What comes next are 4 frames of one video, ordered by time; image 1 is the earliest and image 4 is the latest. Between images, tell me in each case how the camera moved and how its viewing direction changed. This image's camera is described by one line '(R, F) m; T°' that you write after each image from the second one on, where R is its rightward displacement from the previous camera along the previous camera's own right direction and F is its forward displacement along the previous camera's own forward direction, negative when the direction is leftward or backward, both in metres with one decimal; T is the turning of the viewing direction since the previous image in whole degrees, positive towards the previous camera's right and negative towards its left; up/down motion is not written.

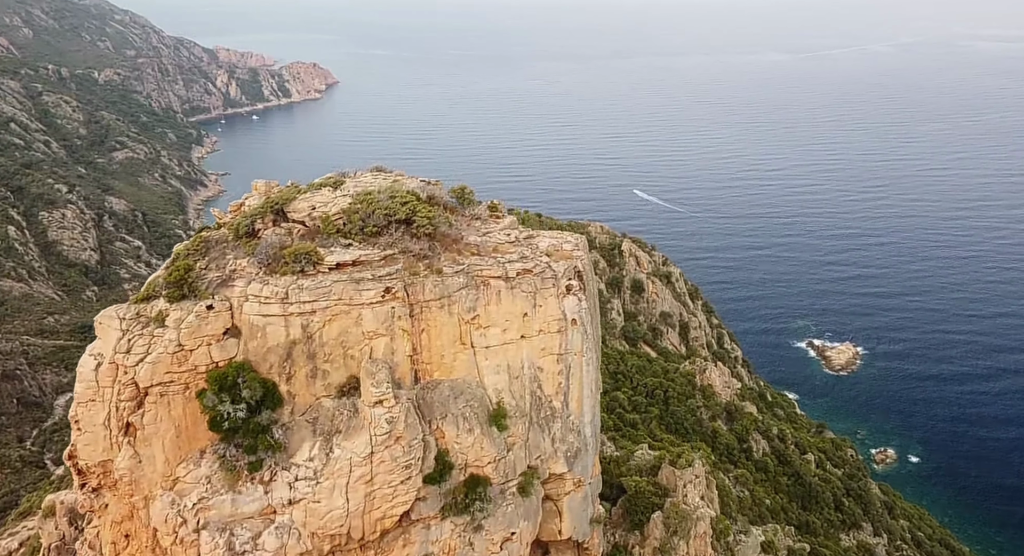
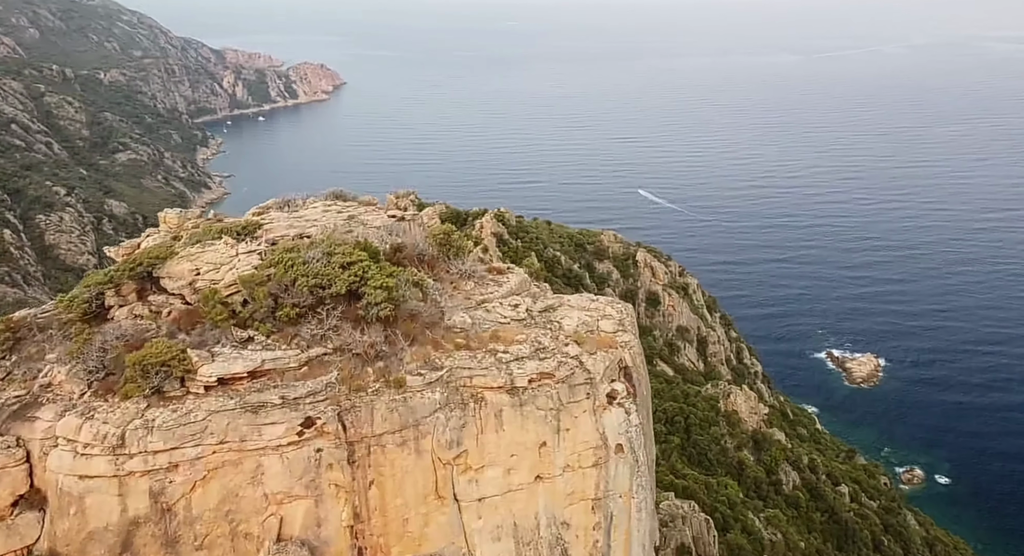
(0.0, +6.3) m; -1°
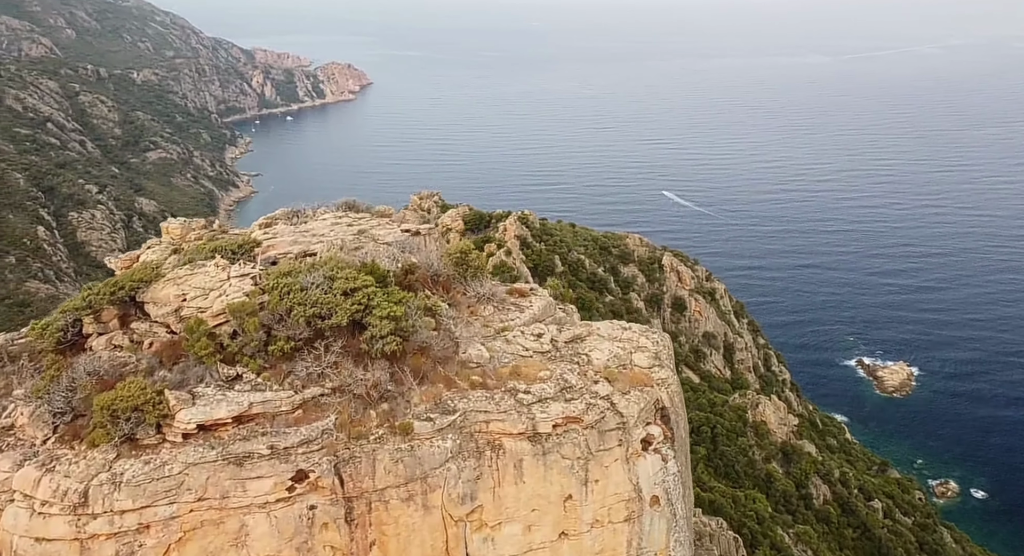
(0.0, +1.2) m; -2°
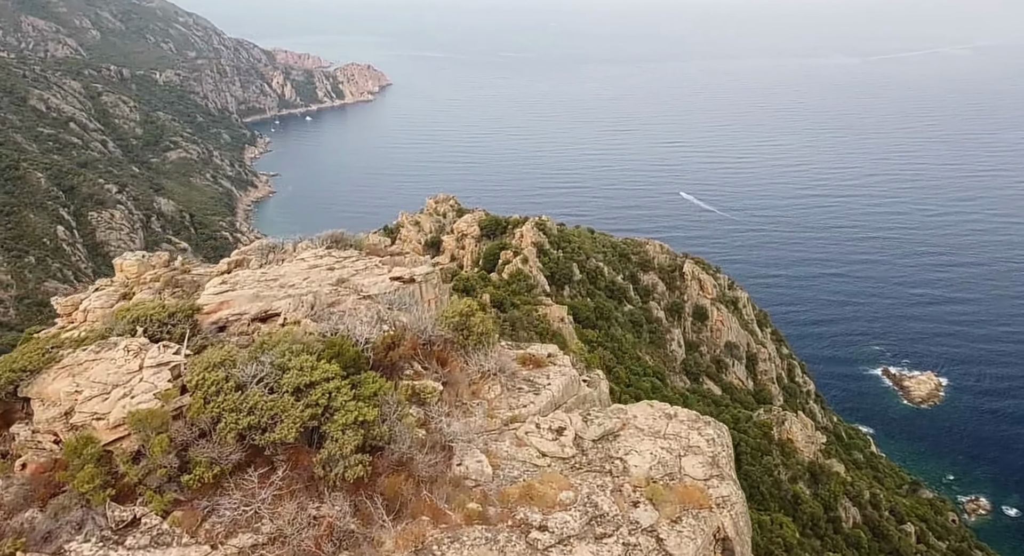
(0.0, +2.5) m; -1°
